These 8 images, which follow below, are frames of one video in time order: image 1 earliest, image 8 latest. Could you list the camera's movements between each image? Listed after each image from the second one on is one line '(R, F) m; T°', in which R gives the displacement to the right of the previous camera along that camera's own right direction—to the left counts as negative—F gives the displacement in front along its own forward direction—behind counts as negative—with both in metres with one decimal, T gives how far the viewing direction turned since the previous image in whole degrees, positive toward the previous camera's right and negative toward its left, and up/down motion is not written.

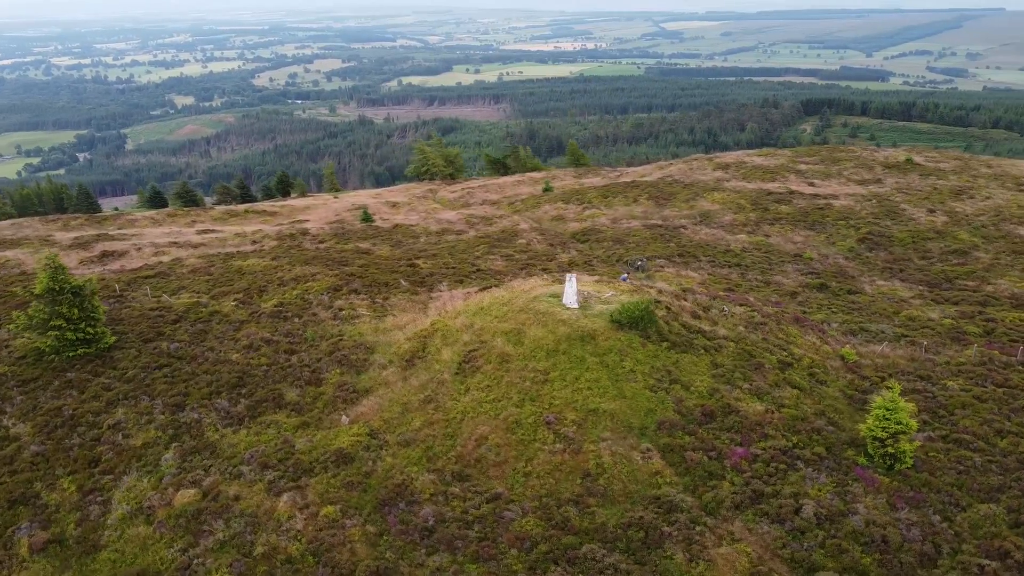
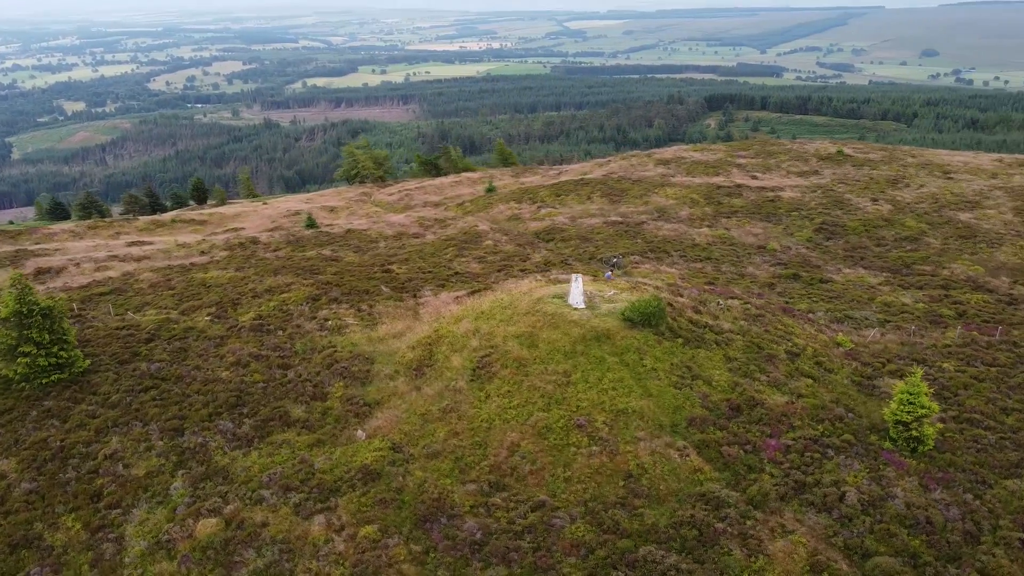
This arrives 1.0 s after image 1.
(-3.2, +0.6) m; +6°
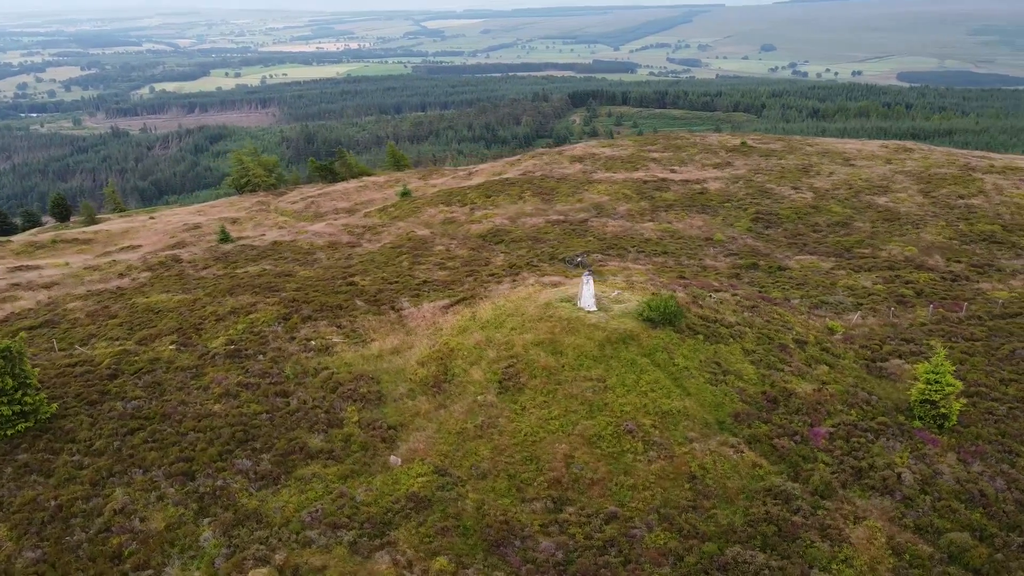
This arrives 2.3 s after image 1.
(-4.7, +1.2) m; +9°
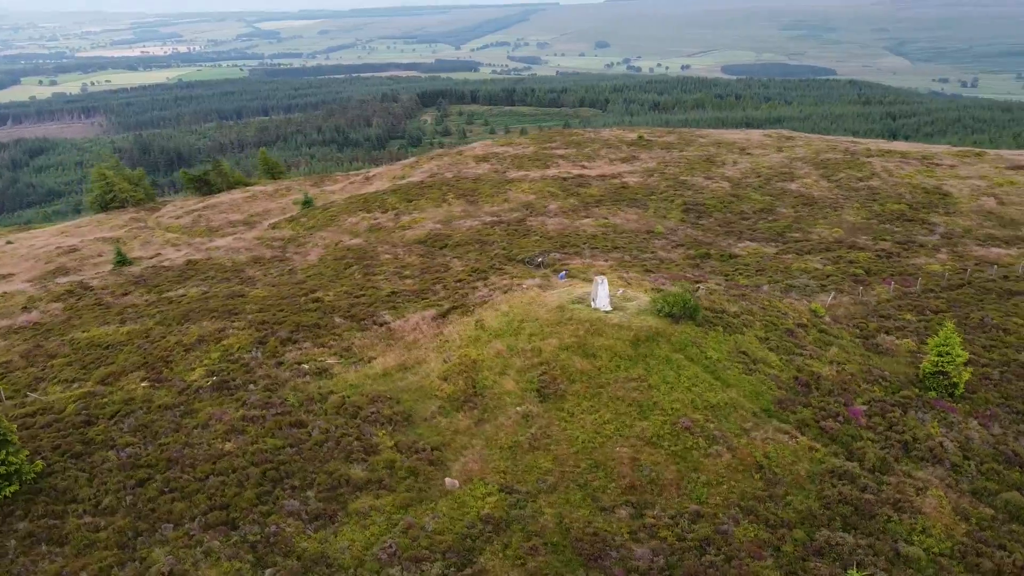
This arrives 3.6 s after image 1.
(-5.3, +1.2) m; +10°
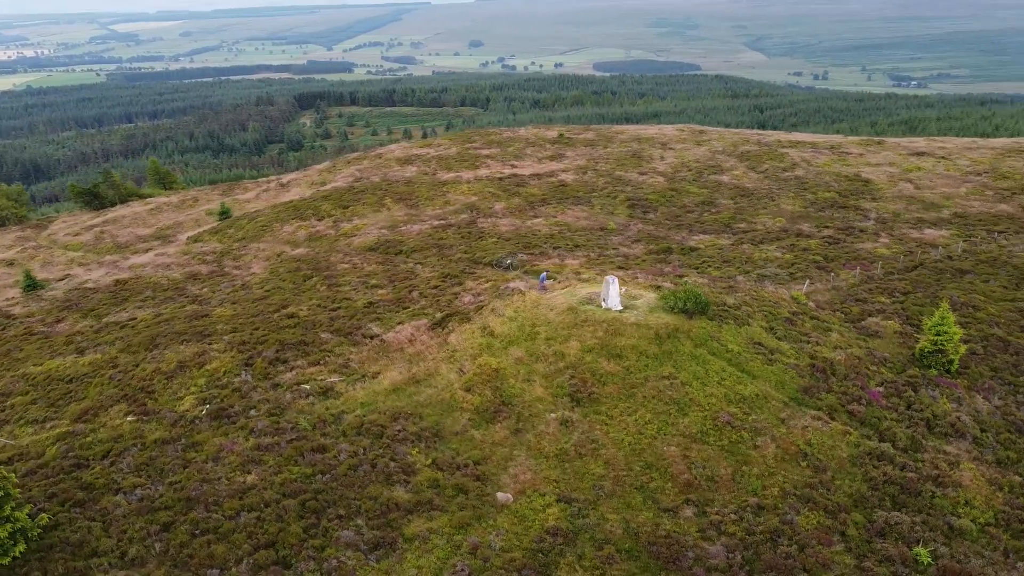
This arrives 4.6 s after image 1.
(-4.2, +0.9) m; +8°
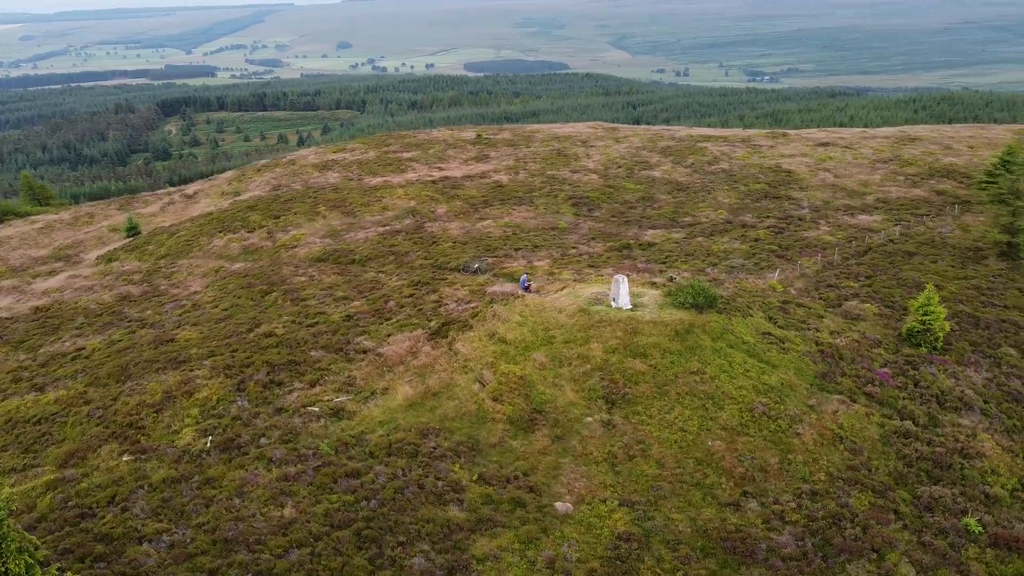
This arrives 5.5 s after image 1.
(-4.3, +0.9) m; +8°
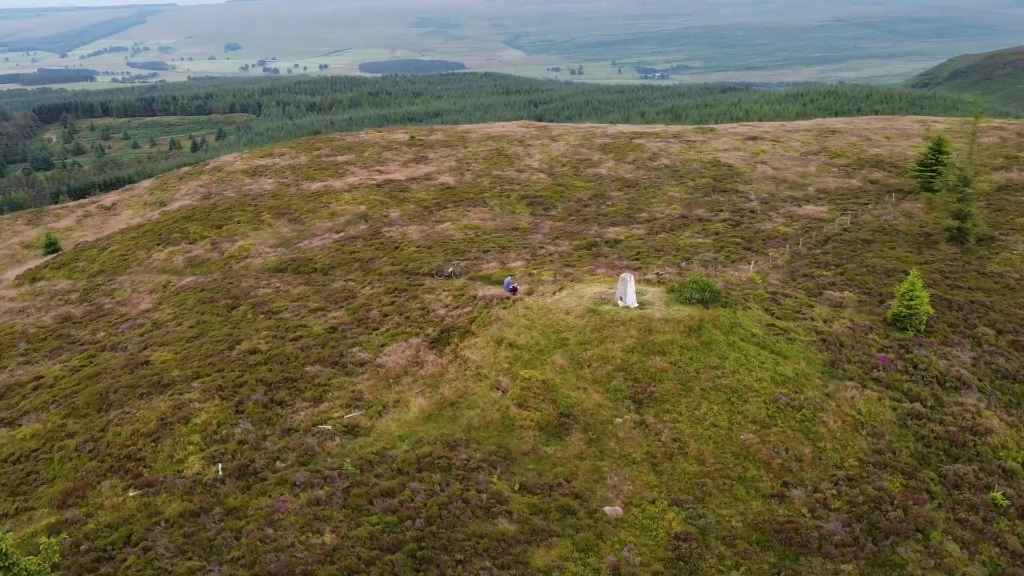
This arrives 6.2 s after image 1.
(-3.4, +0.7) m; +7°
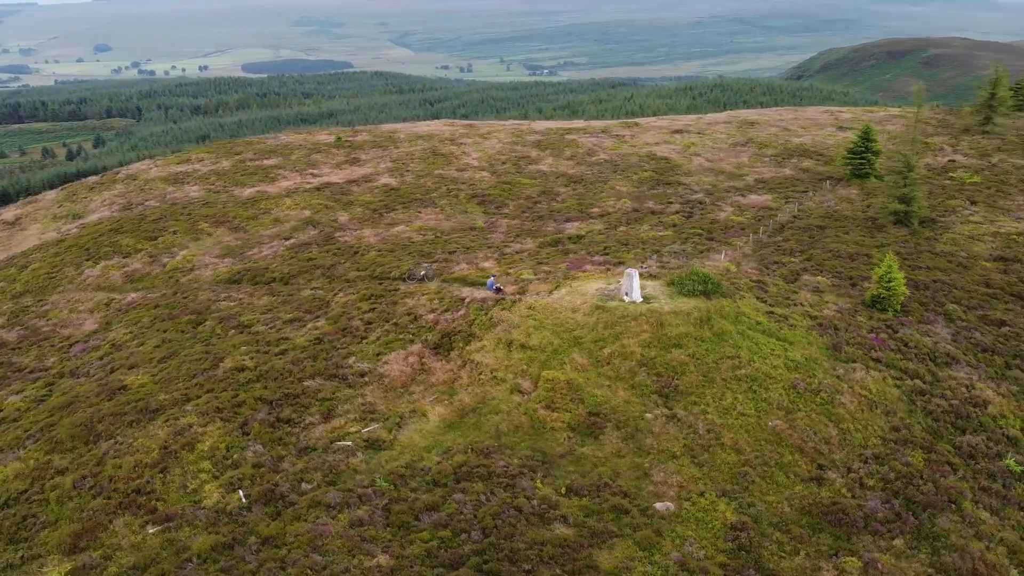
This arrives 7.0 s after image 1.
(-3.6, +0.7) m; +7°
